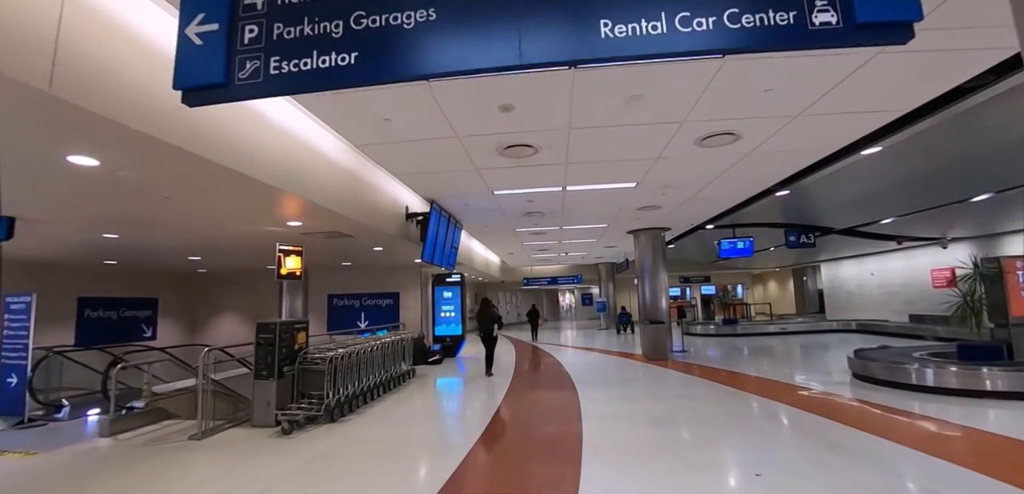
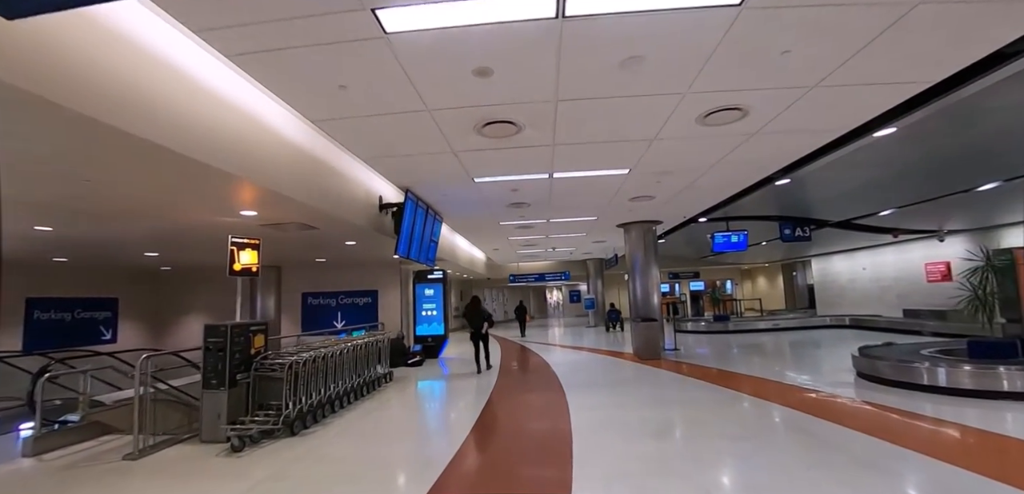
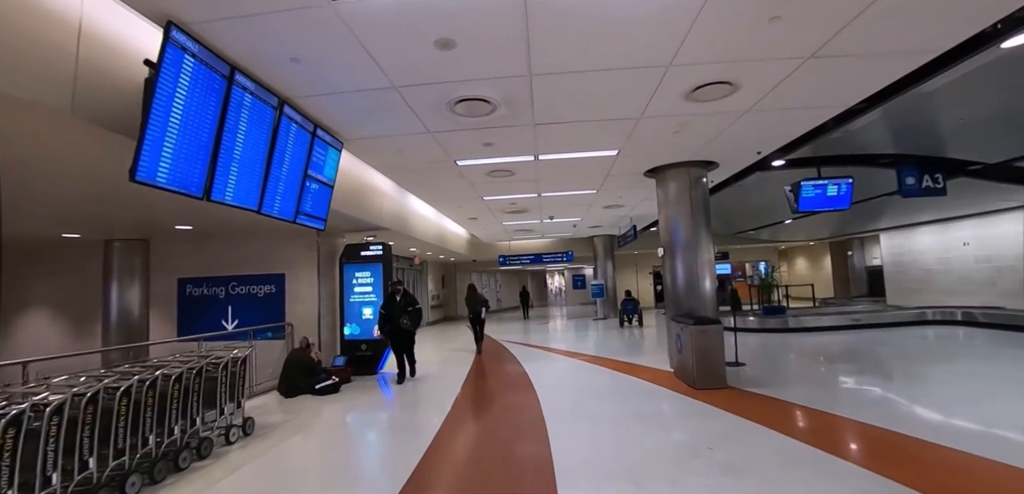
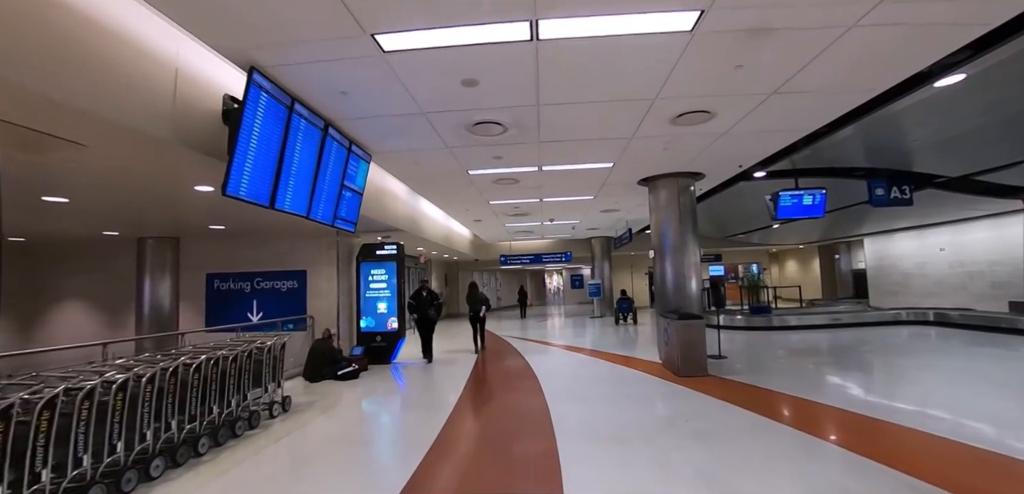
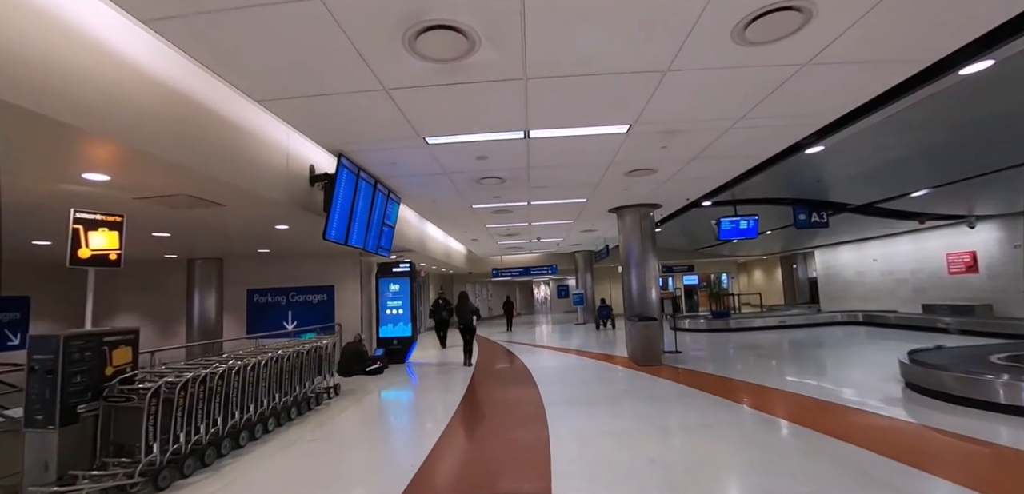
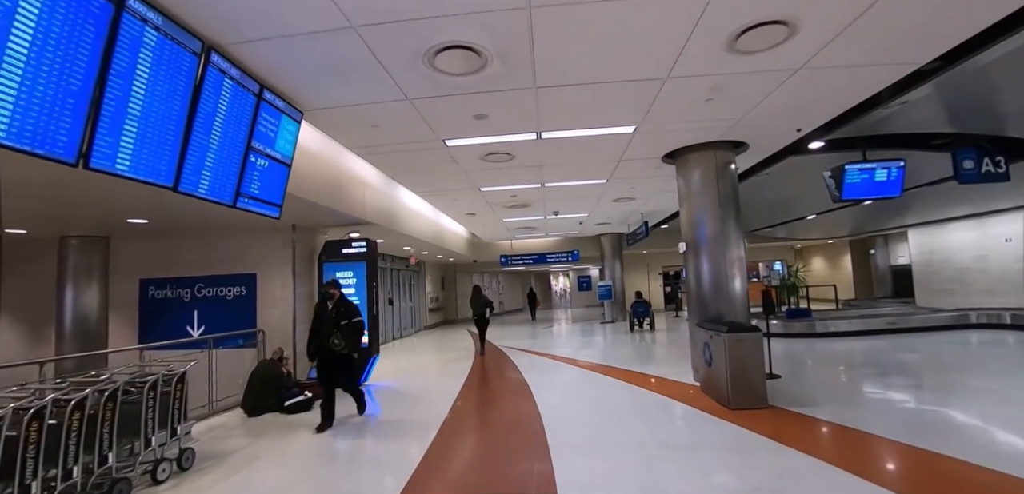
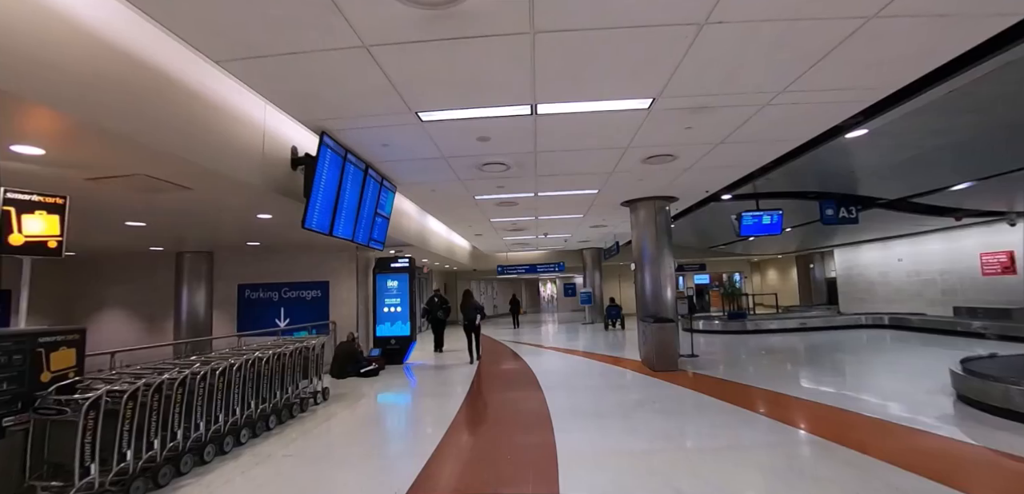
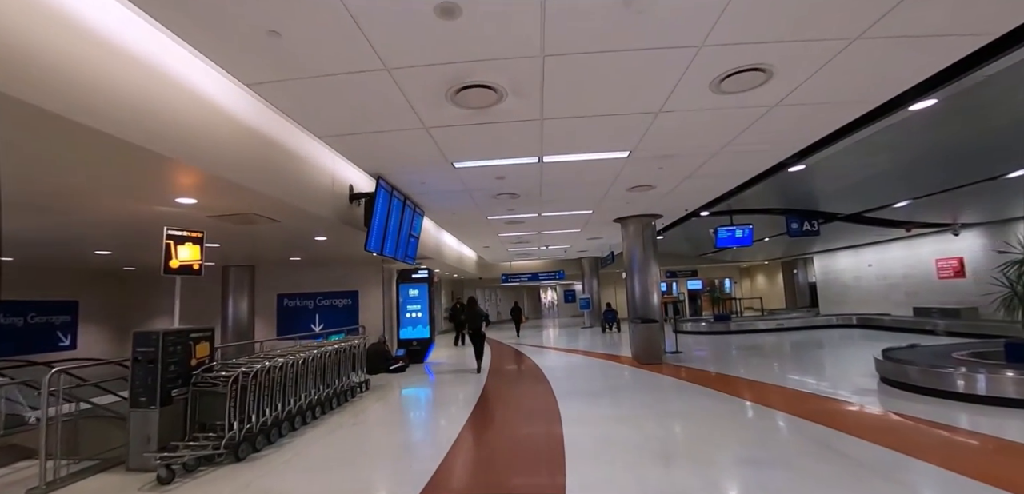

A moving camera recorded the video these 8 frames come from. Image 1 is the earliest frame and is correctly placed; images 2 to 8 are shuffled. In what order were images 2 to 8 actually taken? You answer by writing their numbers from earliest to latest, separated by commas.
2, 8, 5, 7, 4, 3, 6
